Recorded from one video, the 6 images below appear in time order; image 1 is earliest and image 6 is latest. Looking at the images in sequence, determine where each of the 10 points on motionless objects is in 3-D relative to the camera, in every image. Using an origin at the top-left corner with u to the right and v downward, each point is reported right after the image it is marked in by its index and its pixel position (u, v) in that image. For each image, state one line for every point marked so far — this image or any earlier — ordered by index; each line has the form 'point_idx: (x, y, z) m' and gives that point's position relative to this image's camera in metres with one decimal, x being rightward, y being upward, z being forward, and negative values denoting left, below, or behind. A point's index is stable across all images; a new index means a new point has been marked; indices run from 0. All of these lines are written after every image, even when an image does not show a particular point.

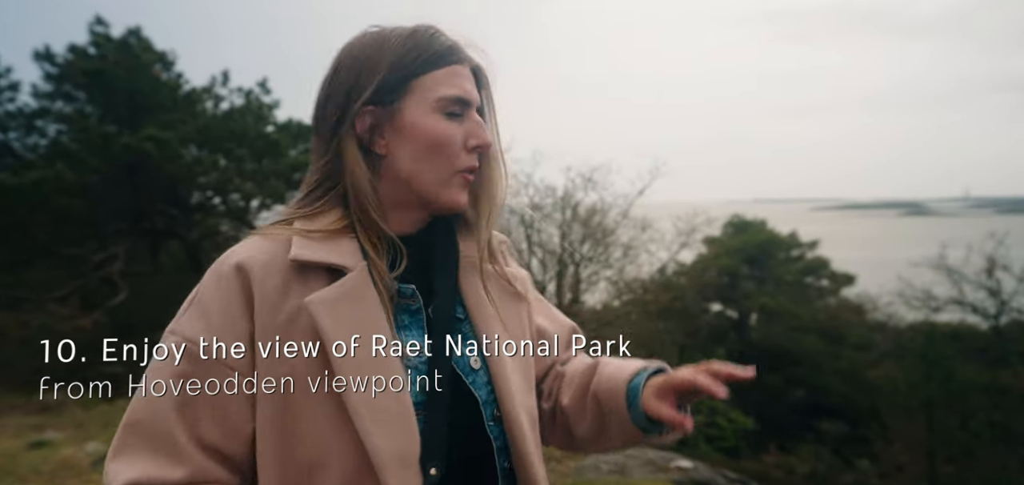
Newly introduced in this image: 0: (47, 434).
0: (-9.3, -3.9, +9.3) m
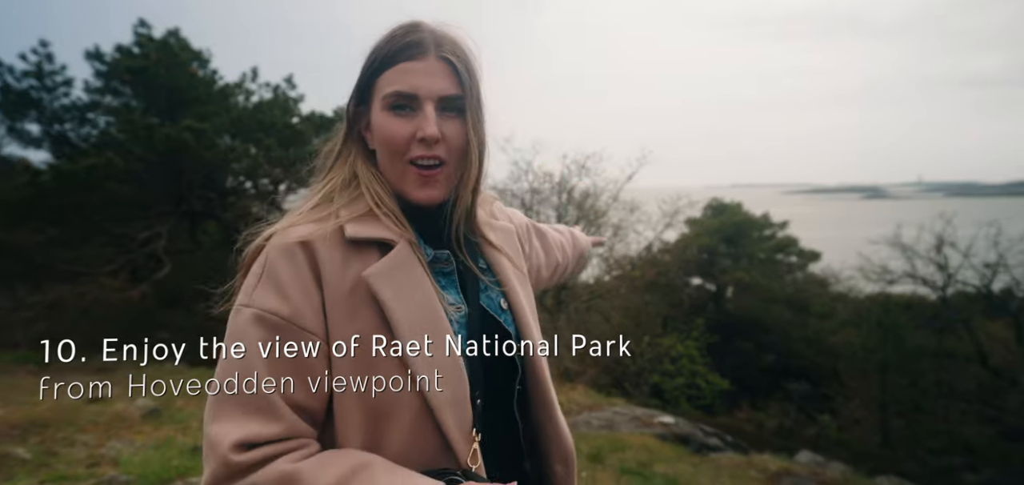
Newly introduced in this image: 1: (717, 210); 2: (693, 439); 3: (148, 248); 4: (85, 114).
0: (-9.2, -3.4, +10.6) m
1: (+7.0, +1.1, +17.0) m
2: (+4.4, -4.7, +11.4) m
3: (-9.6, -0.1, +12.7) m
4: (-10.6, +3.2, +11.7) m
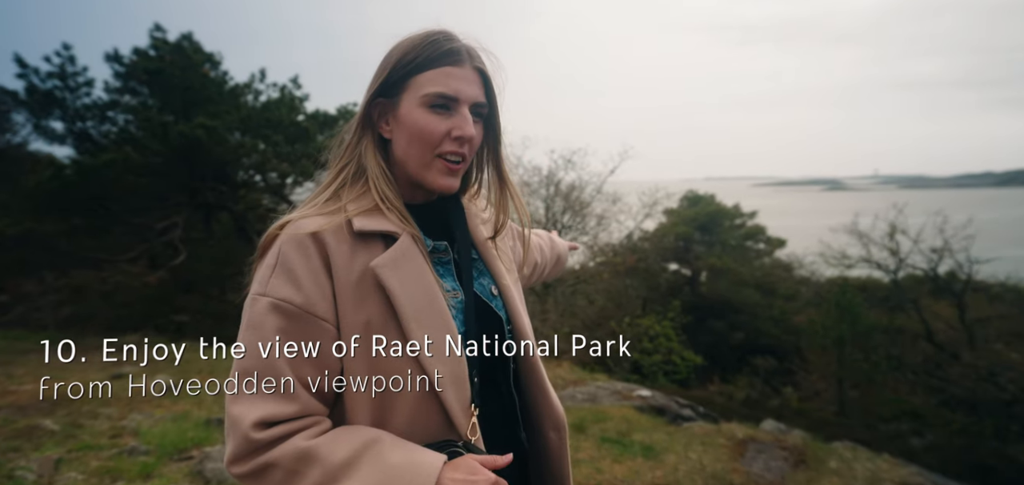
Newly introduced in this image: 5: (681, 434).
0: (-9.5, -3.1, +11.6) m
1: (+6.7, +1.5, +18.1) m
2: (+4.1, -4.4, +12.5) m
3: (-9.9, +0.2, +13.6) m
4: (-10.8, +3.4, +12.6) m
5: (+4.0, -4.5, +11.2) m
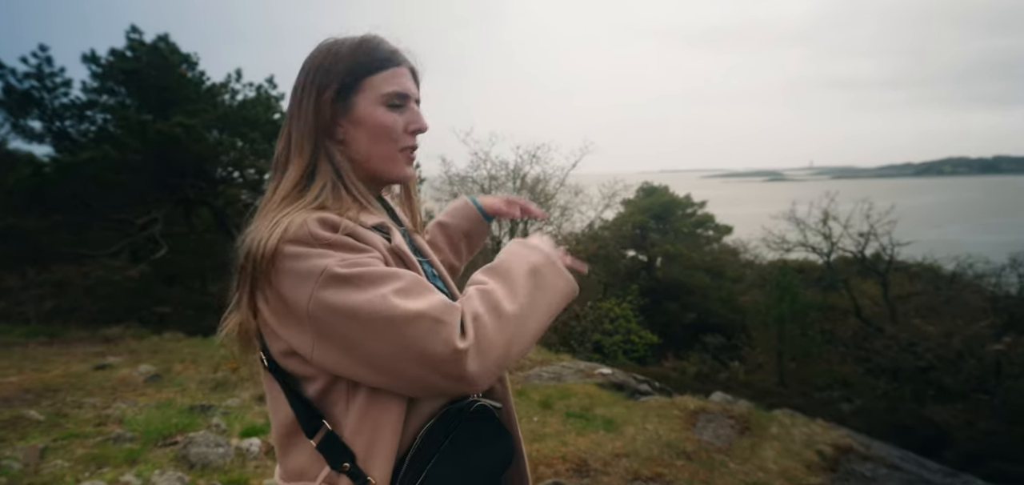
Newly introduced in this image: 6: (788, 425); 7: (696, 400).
0: (-10.3, -3.0, +12.1) m
1: (+5.6, +2.0, +19.2) m
2: (+3.3, -4.0, +13.5) m
3: (-10.8, +0.3, +14.1) m
4: (-11.7, +3.6, +13.0) m
5: (+3.3, -4.2, +12.2) m
6: (+7.0, -4.6, +12.0) m
7: (+5.1, -4.4, +13.2) m
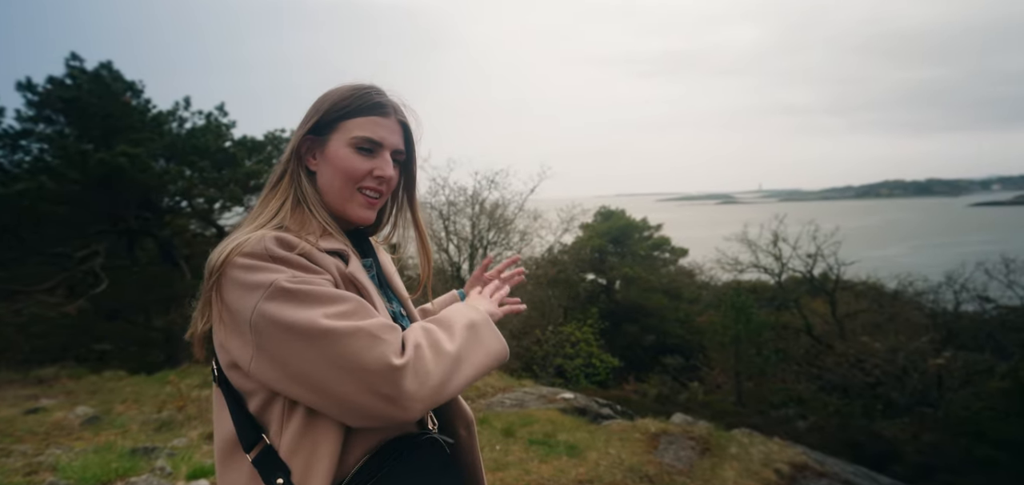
0: (-11.3, -3.9, +11.4) m
1: (+4.1, +1.1, +19.4) m
2: (+2.2, -4.7, +13.5) m
3: (-12.0, -0.7, +13.4) m
4: (-12.9, +2.6, +12.4) m
5: (+2.2, -4.9, +12.2) m
6: (+6.0, -5.1, +12.1) m
7: (+4.0, -5.0, +13.2) m
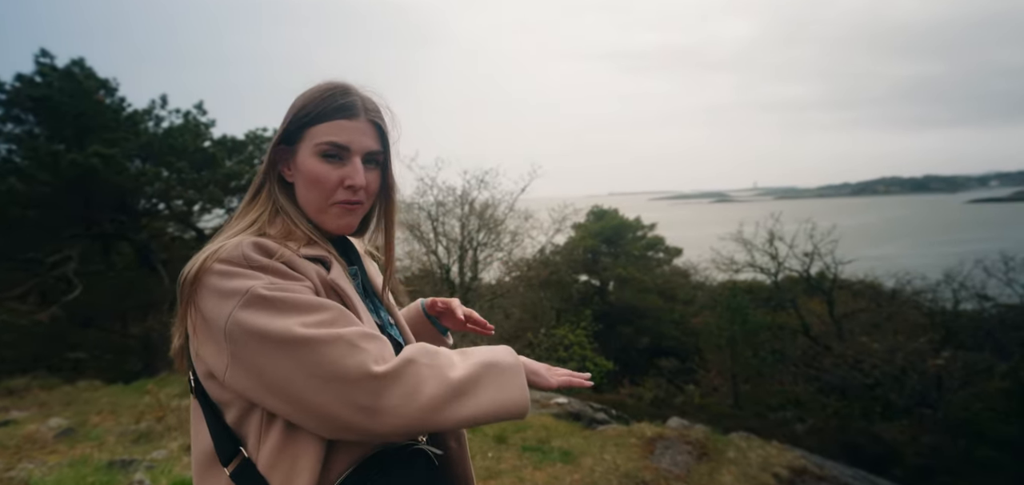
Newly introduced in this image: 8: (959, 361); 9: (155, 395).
0: (-11.5, -4.0, +10.9) m
1: (+3.7, +1.1, +19.1) m
2: (+2.0, -4.7, +13.1) m
3: (-12.3, -0.8, +12.9) m
4: (-13.2, +2.5, +11.9) m
5: (+2.0, -4.9, +11.9) m
6: (+5.7, -5.1, +11.8) m
7: (+3.8, -5.0, +12.9) m
8: (+12.8, -3.4, +13.6) m
9: (-9.3, -4.0, +12.4) m
